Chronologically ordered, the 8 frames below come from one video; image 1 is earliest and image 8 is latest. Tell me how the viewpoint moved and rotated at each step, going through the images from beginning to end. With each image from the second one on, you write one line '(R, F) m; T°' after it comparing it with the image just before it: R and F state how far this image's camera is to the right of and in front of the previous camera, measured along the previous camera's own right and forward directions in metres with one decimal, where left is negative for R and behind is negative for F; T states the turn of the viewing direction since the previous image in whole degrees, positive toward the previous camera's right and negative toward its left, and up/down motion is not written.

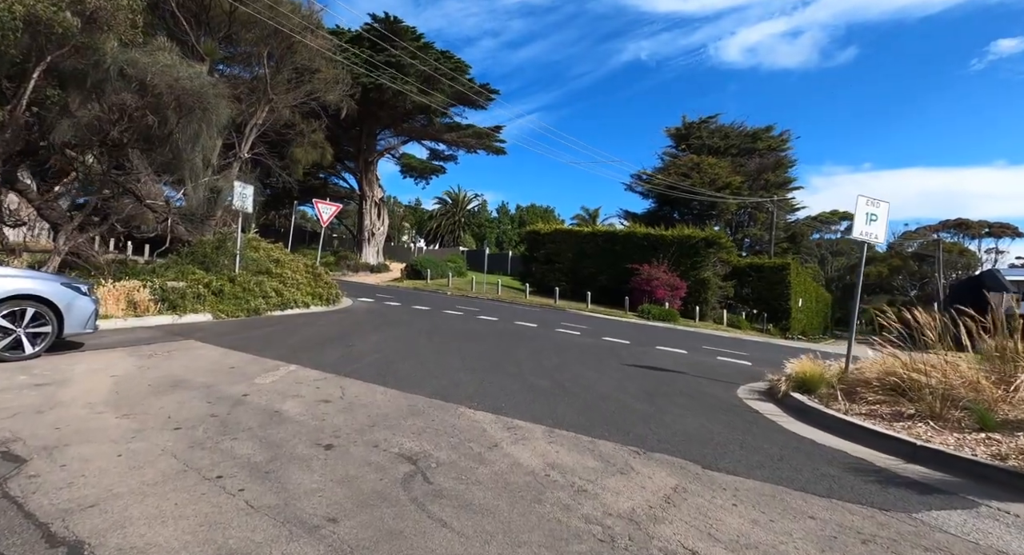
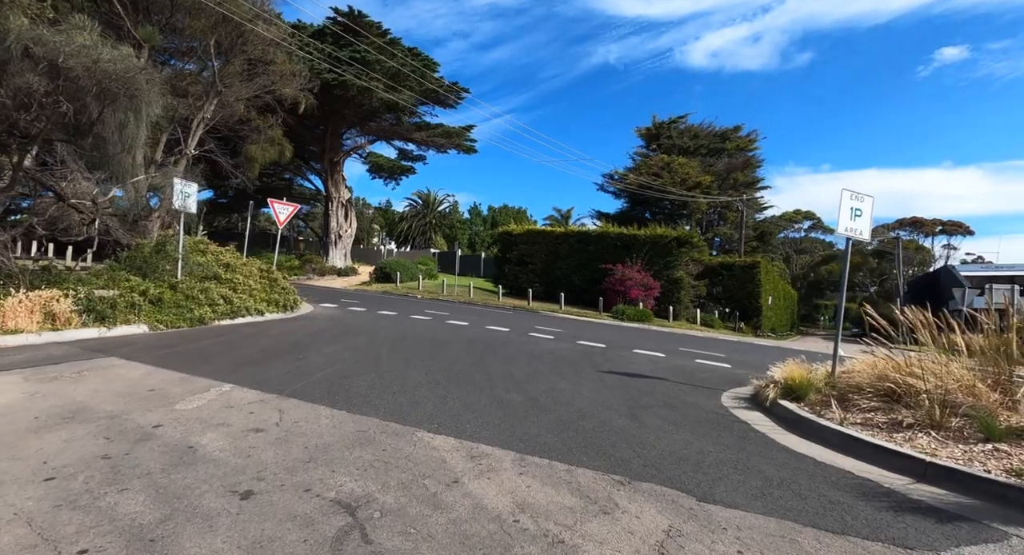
(+0.1, +0.8) m; +3°
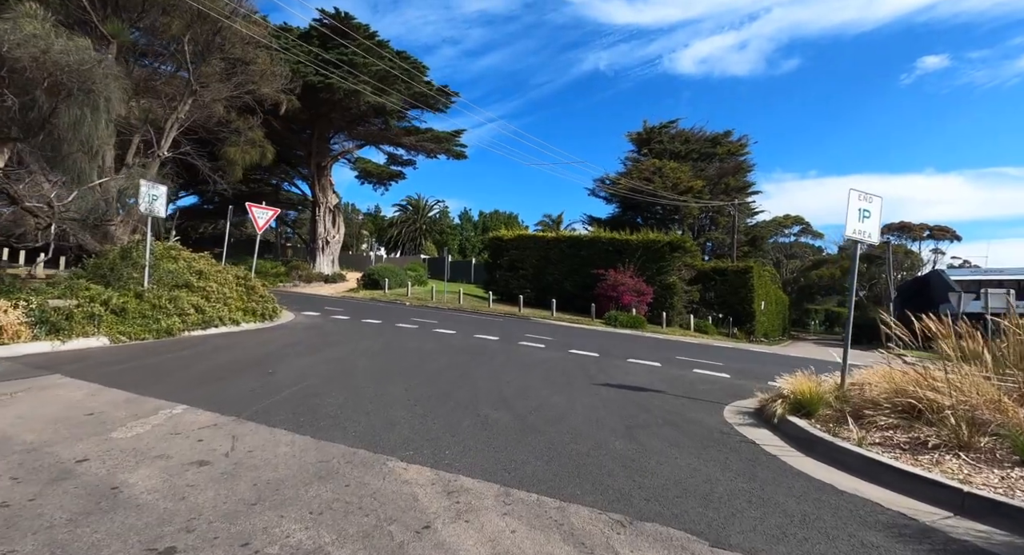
(+0.1, +0.7) m; +1°
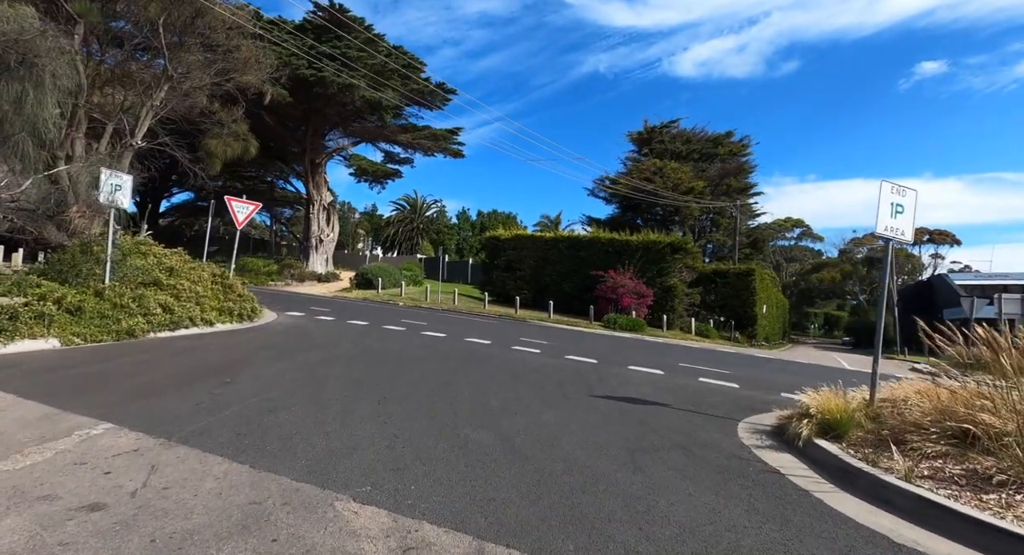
(+0.1, +1.0) m; 0°
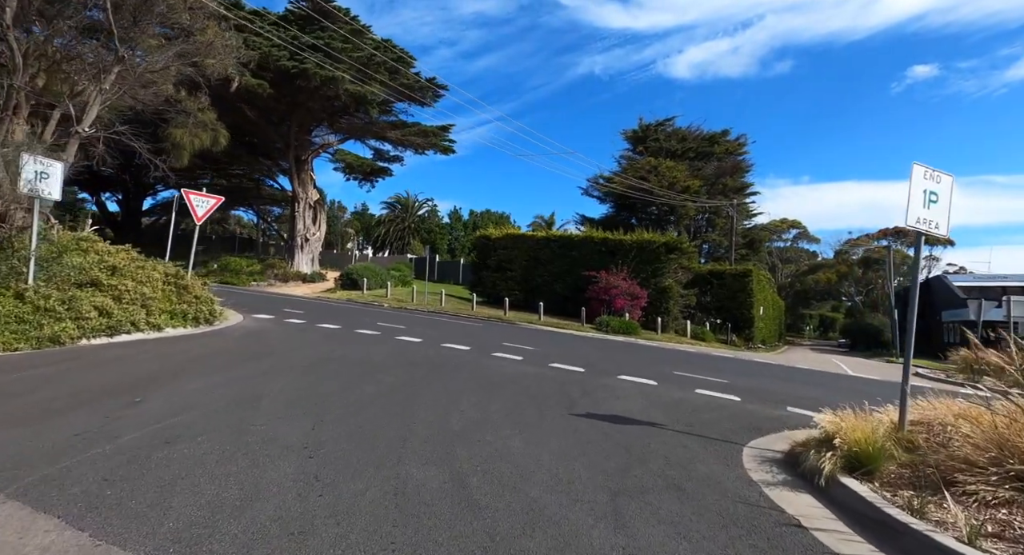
(+0.4, +1.2) m; 0°
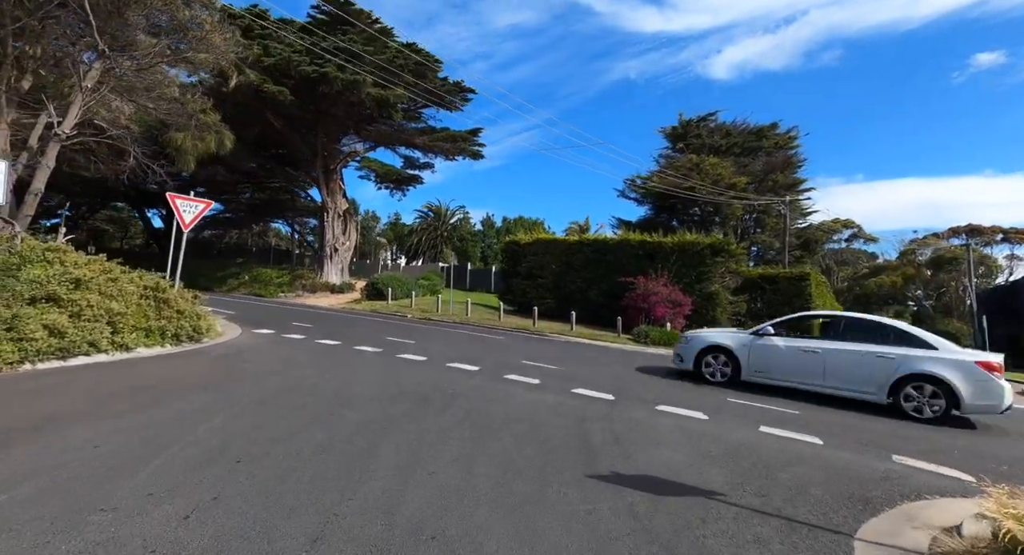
(+0.5, +2.2) m; -4°
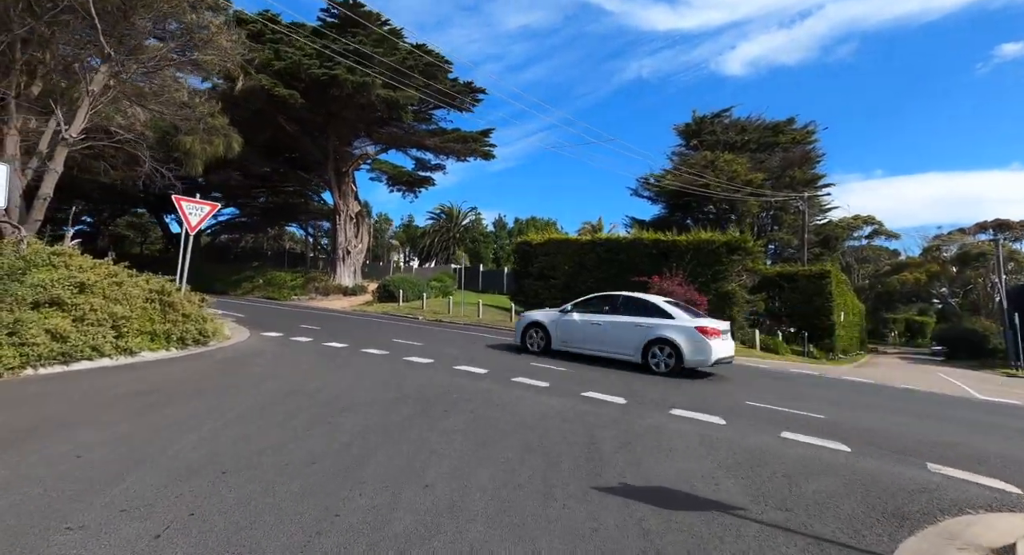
(+0.1, +0.4) m; -2°
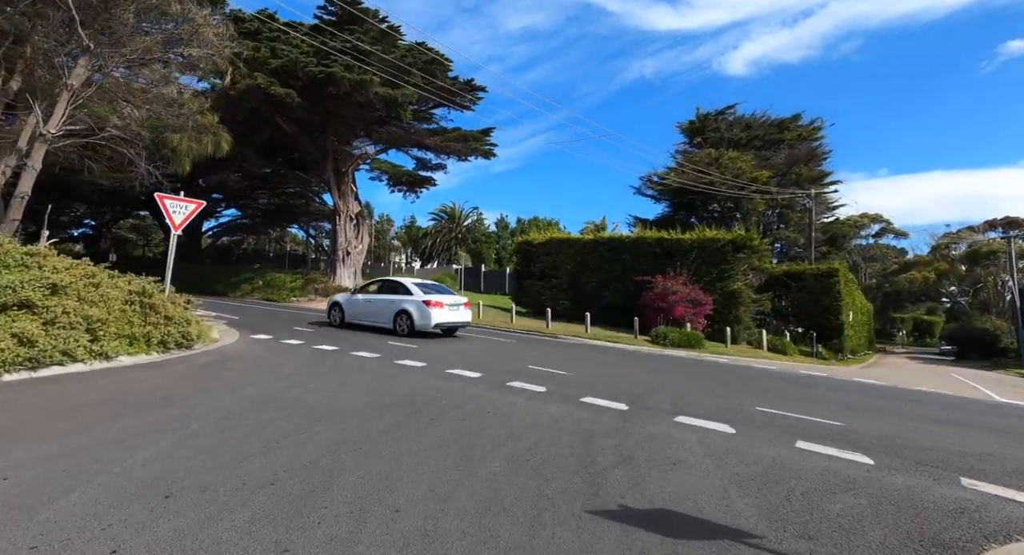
(+0.2, +0.6) m; 0°
